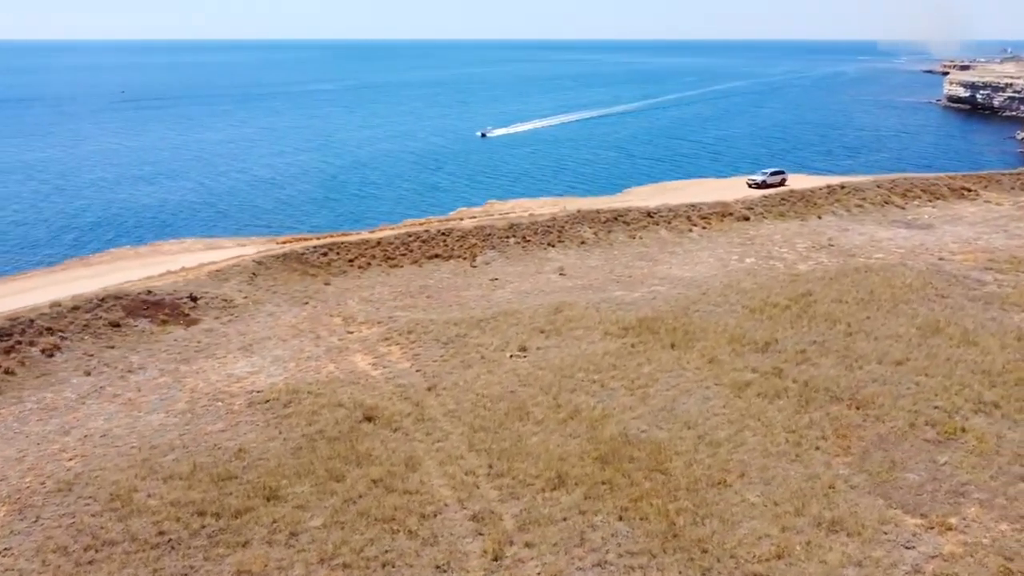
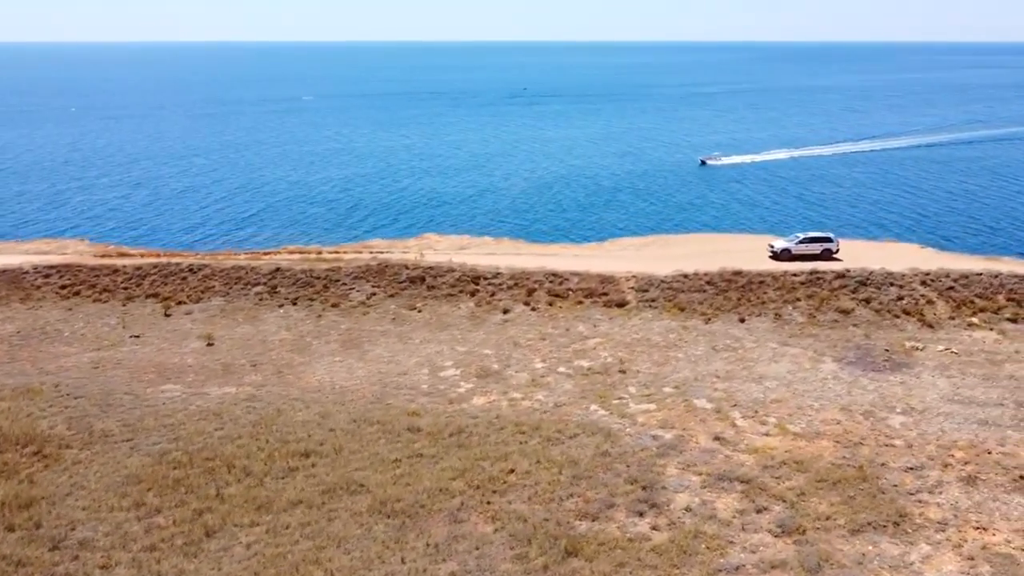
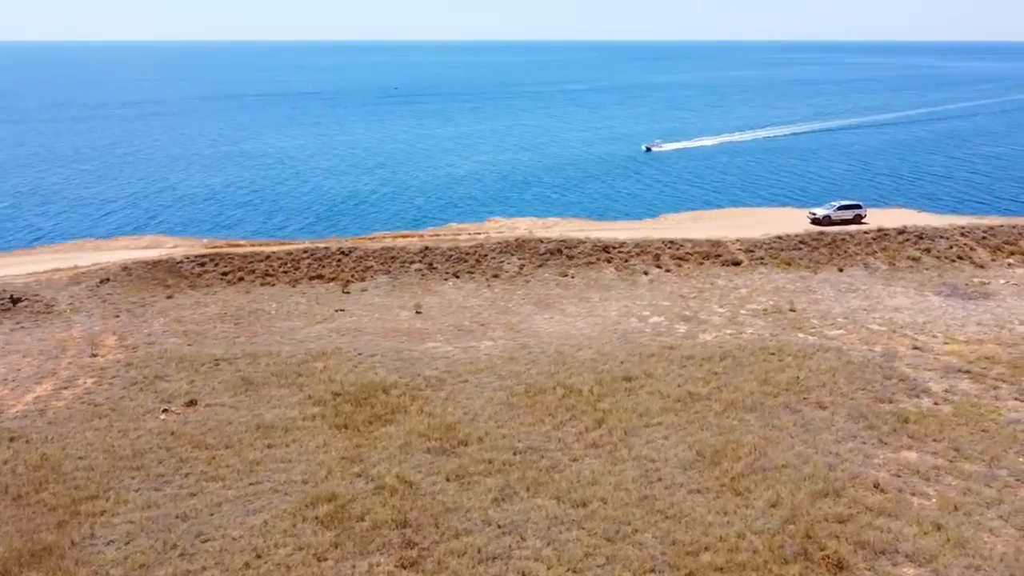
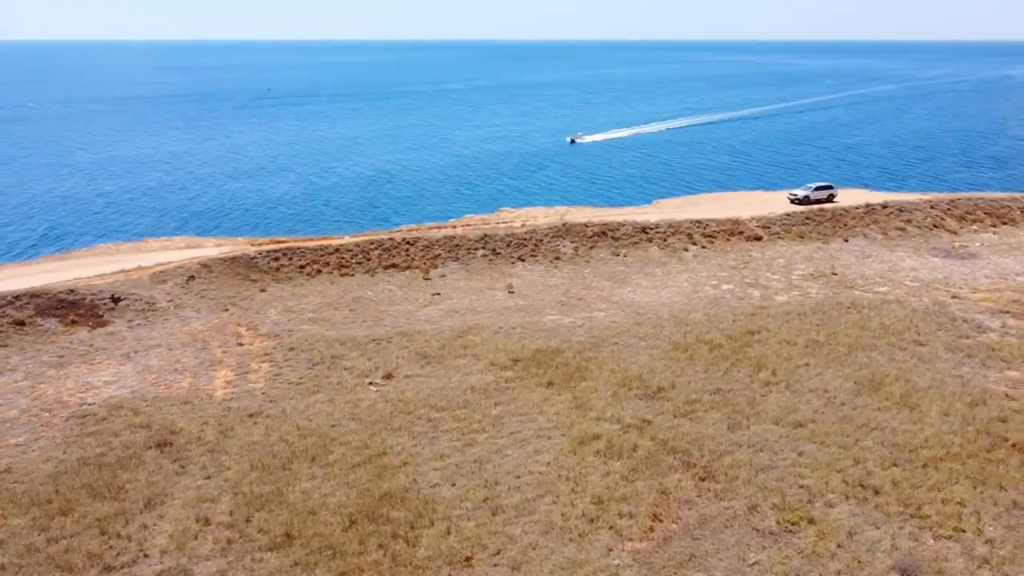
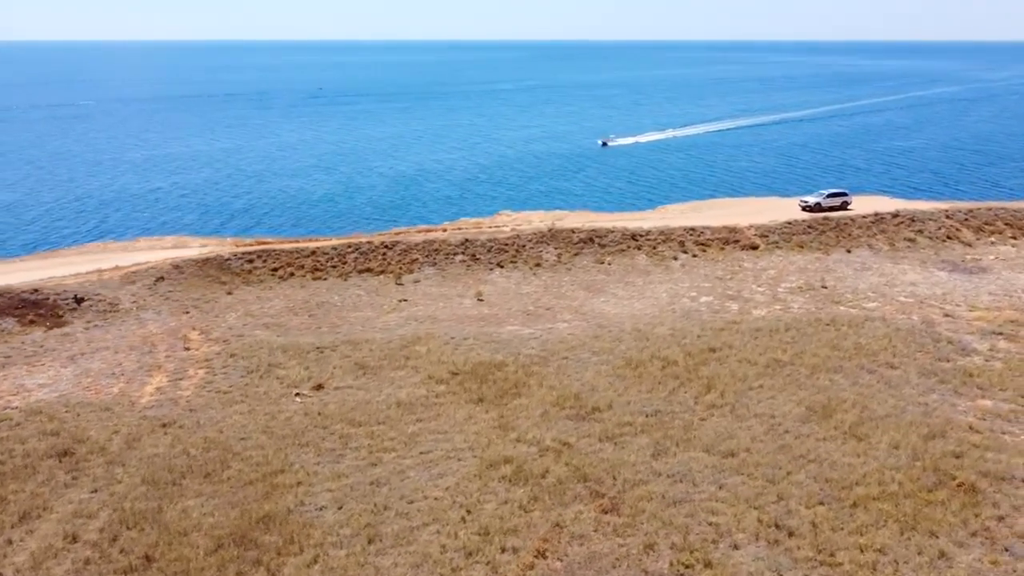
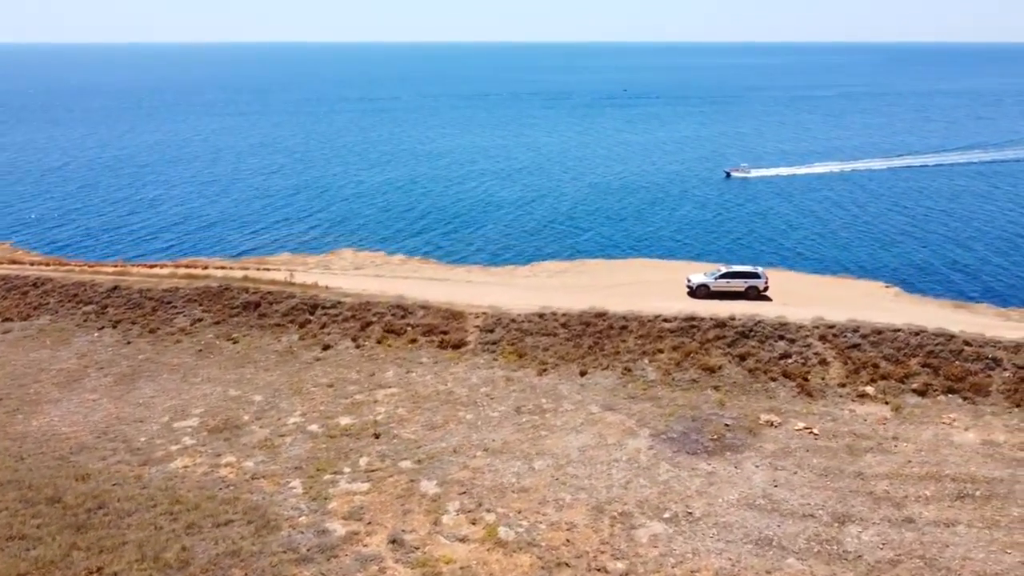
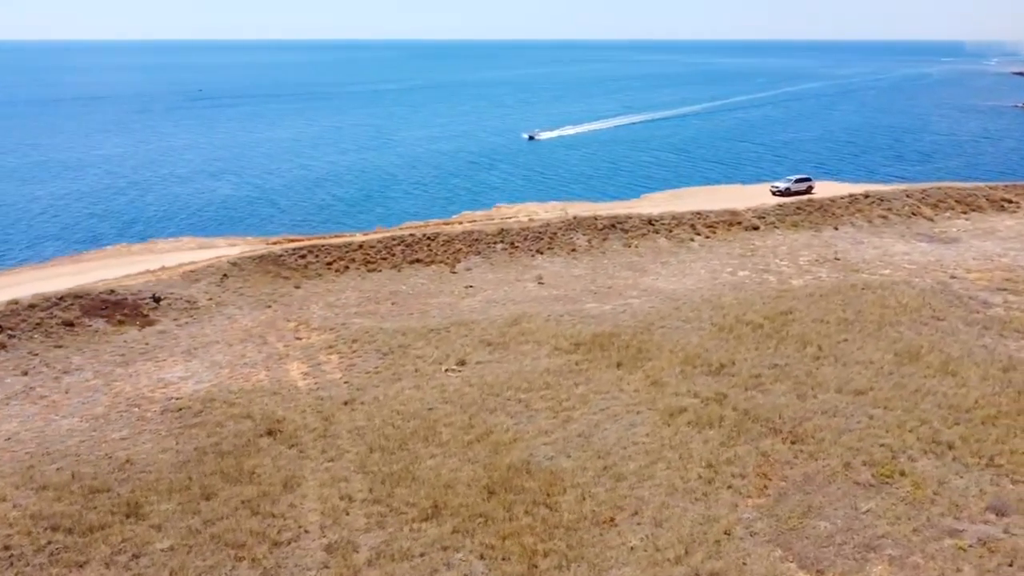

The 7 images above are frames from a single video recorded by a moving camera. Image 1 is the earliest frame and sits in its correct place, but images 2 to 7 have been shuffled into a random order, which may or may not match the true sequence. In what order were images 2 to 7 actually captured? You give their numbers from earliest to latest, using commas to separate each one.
7, 4, 5, 3, 2, 6
